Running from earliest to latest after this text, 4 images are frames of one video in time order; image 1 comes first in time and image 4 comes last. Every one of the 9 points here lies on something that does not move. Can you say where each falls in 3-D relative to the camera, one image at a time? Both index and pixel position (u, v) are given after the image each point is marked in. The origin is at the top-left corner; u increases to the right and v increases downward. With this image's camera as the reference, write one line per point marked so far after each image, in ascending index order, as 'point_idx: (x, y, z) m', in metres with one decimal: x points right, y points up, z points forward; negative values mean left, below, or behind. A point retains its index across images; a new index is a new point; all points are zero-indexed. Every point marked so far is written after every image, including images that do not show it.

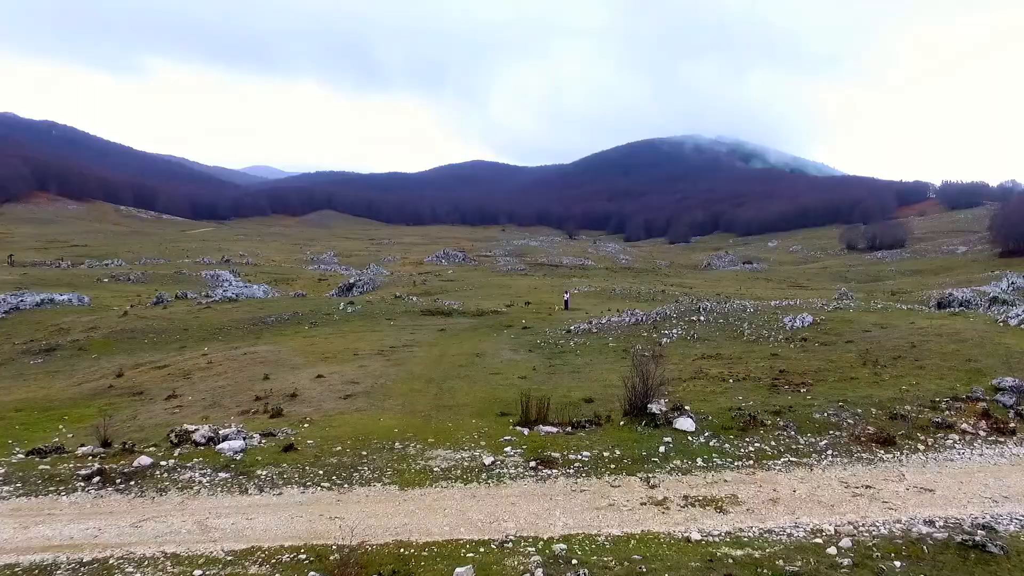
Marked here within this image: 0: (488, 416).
0: (-0.7, -3.5, +19.8) m
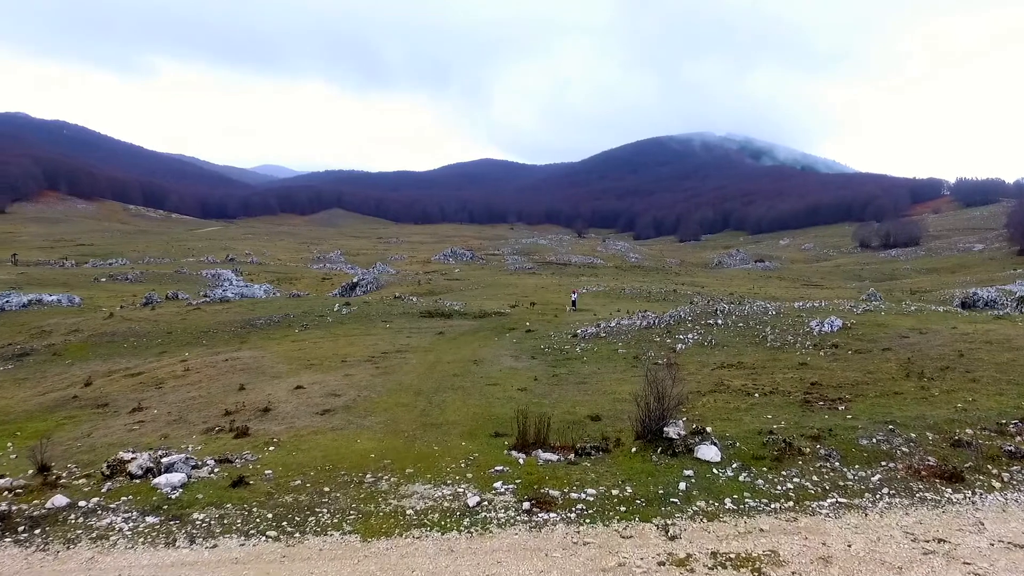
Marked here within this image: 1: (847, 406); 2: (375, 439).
0: (-0.8, -3.6, +17.4) m
1: (+8.2, -2.9, +17.6) m
2: (-3.3, -3.6, +17.3) m
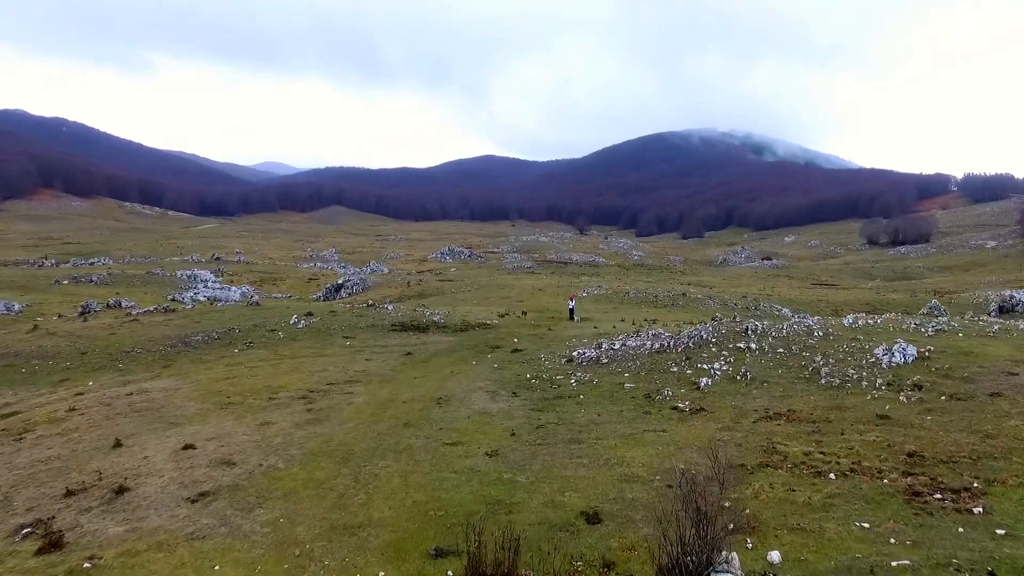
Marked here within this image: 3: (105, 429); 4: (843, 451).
0: (-1.6, -4.1, +11.1) m
1: (+7.4, -3.4, +11.3) m
2: (-4.1, -4.2, +11.0) m
3: (-11.3, -3.9, +20.0) m
4: (+6.5, -3.2, +14.3) m
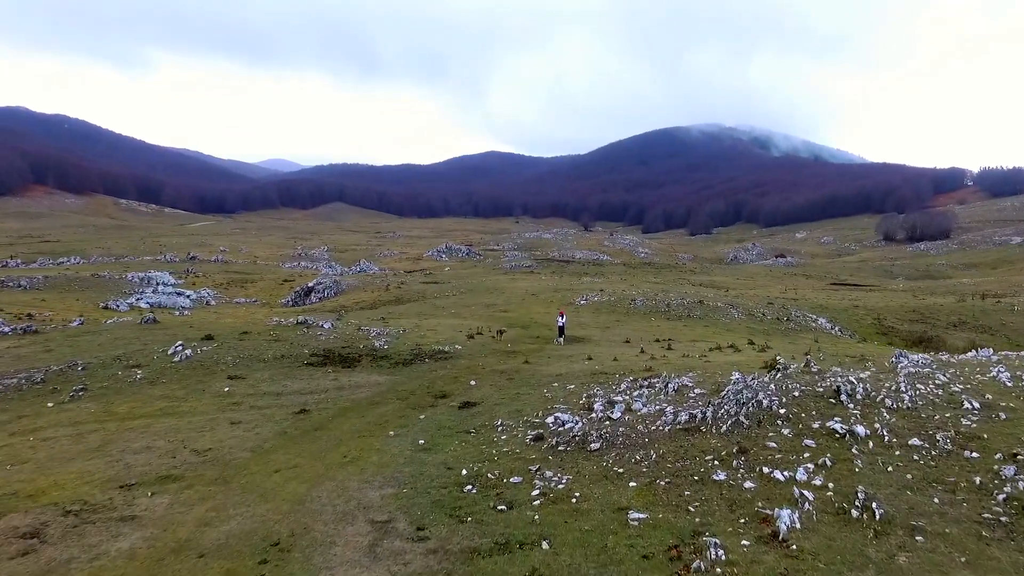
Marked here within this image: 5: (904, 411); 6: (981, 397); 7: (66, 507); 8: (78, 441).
0: (-3.2, -4.9, +0.9) m
1: (+5.8, -4.1, +0.9) m
2: (-5.7, -4.9, +0.8) m
3: (-12.8, -4.6, +9.8) m
4: (+4.9, -3.9, +3.9) m
5: (+7.5, -2.3, +13.7) m
6: (+9.3, -2.1, +14.2) m
7: (-8.2, -4.0, +13.3) m
8: (-10.7, -3.7, +18.0) m
